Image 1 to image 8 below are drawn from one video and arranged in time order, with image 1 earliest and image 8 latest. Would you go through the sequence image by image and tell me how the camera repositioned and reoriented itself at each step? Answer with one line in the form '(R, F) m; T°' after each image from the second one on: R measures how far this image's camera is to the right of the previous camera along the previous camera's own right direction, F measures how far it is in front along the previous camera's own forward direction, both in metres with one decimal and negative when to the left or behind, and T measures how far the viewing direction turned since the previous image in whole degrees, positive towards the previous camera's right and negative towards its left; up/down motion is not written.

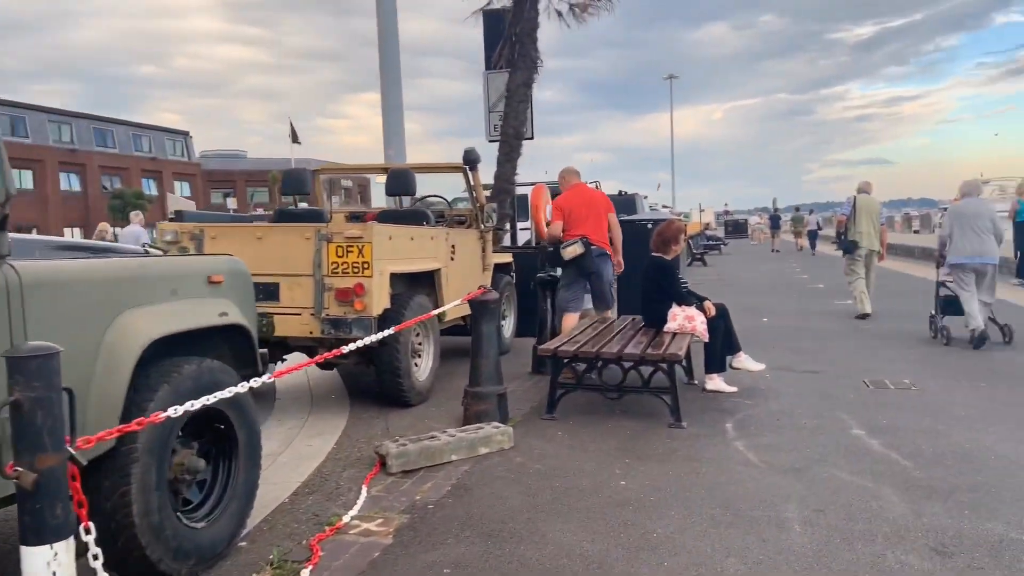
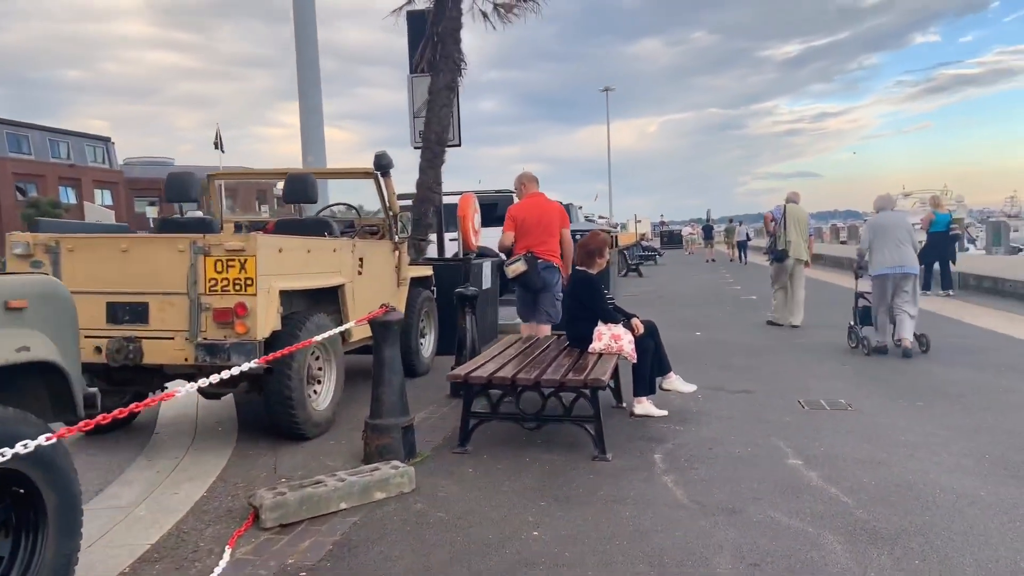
(+0.2, +0.6) m; +4°
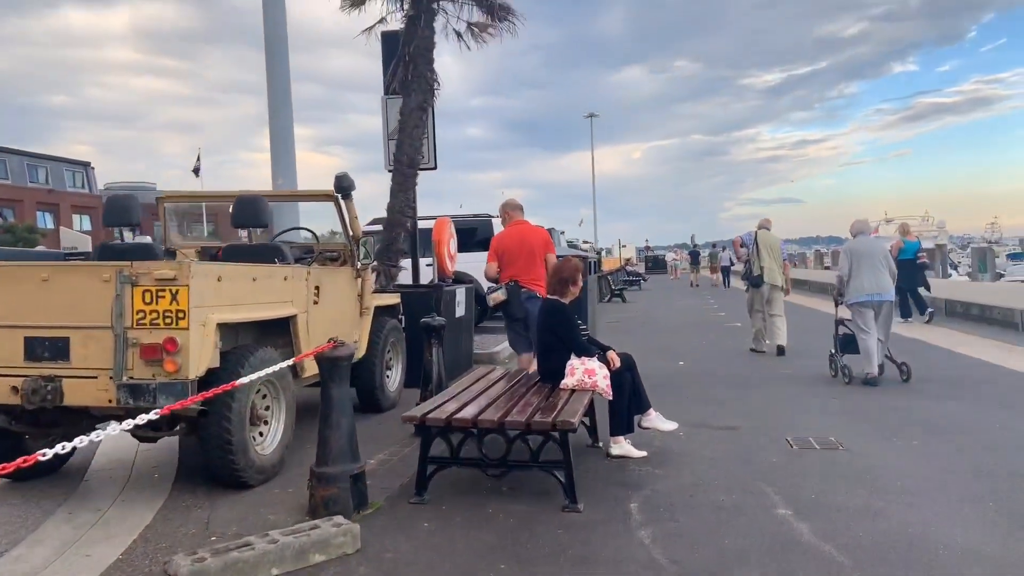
(+0.1, +0.4) m; +1°
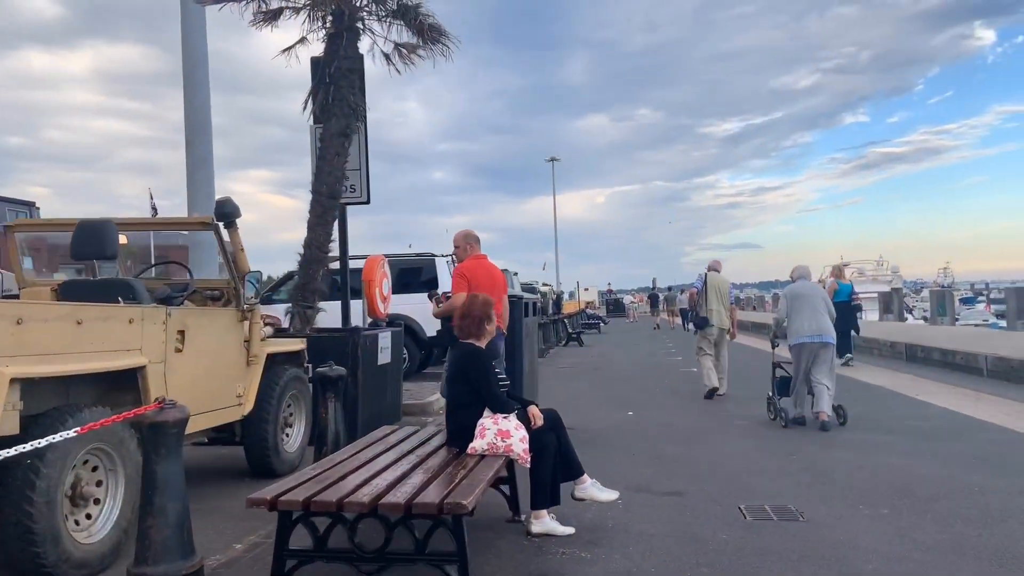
(+0.4, +0.9) m; +3°
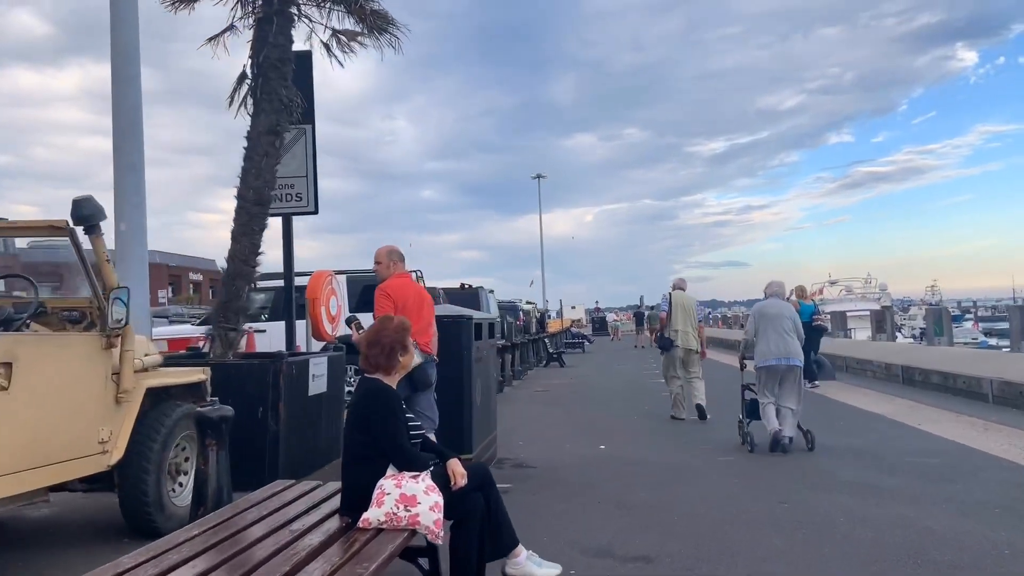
(+0.4, +1.1) m; +1°
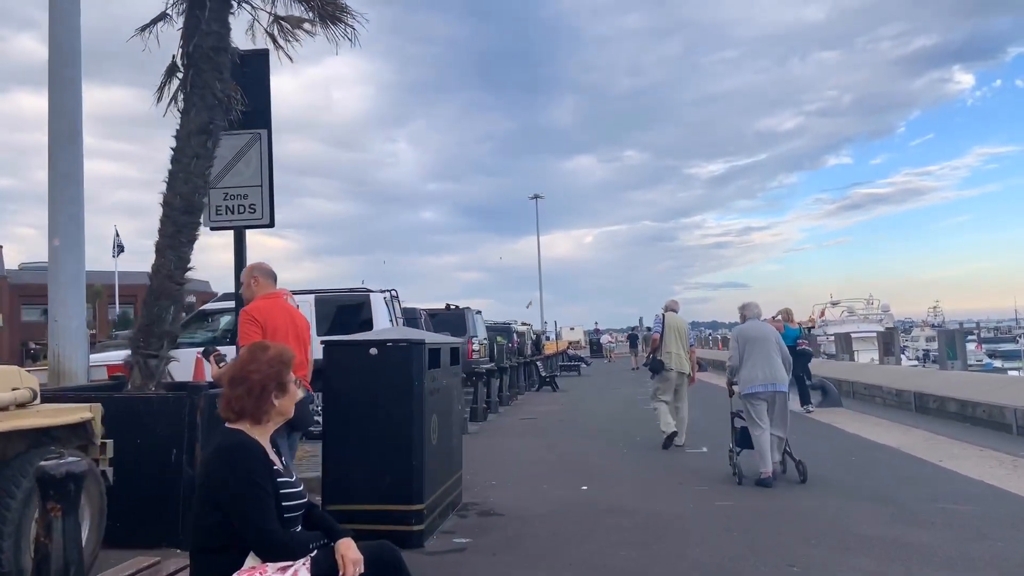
(+0.3, +1.0) m; 0°
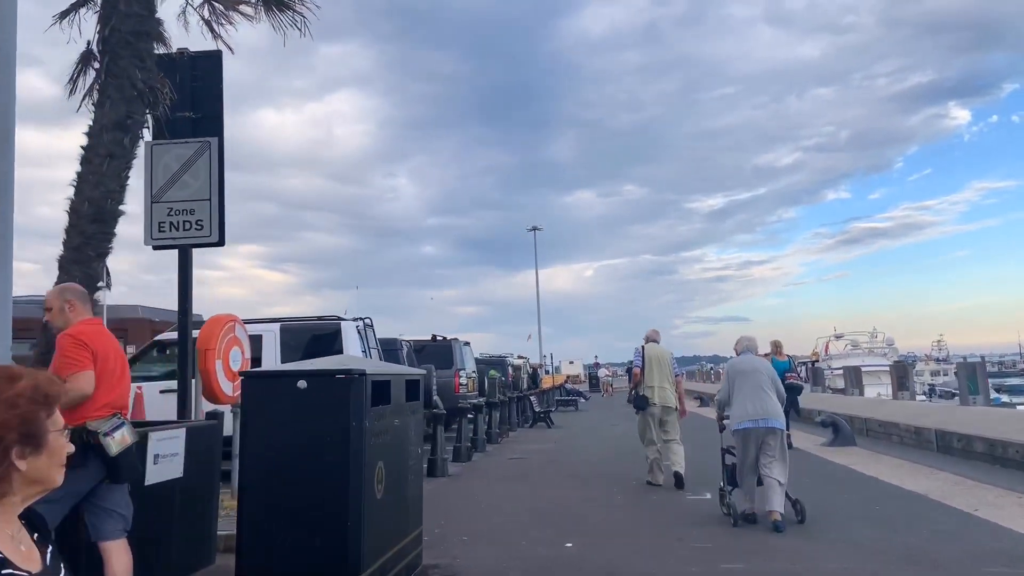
(+0.3, +1.1) m; 0°
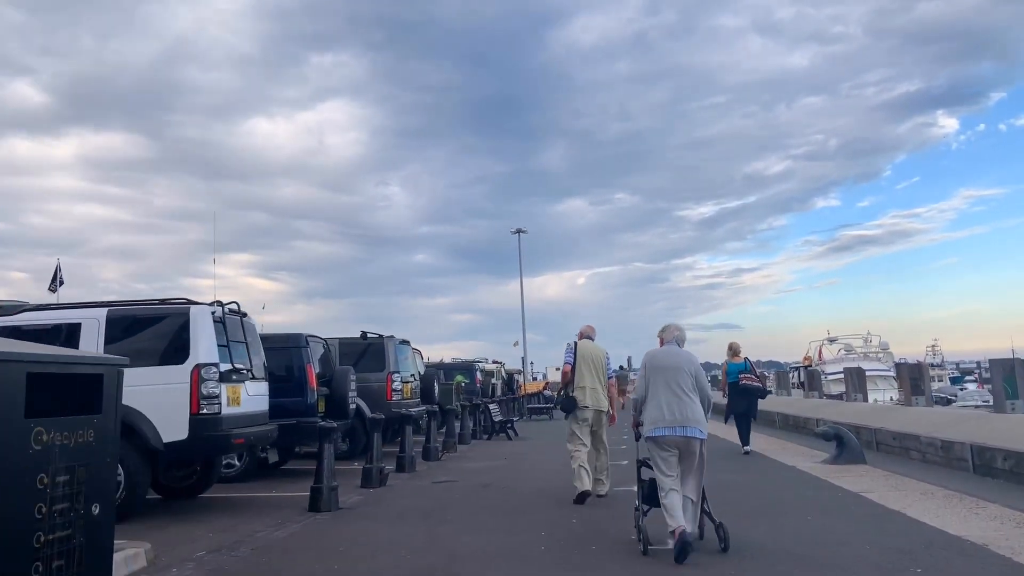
(+1.0, +2.9) m; +1°
